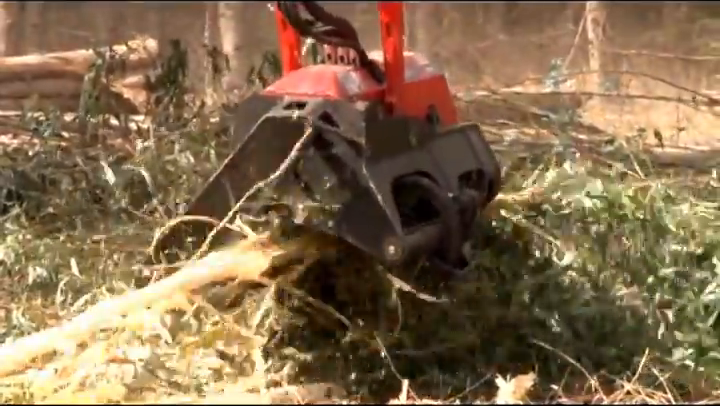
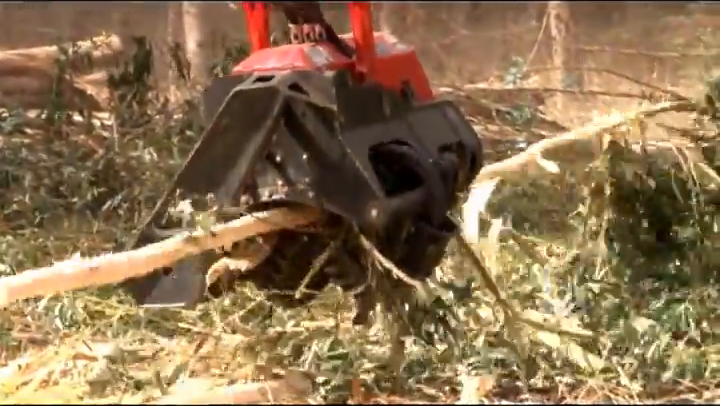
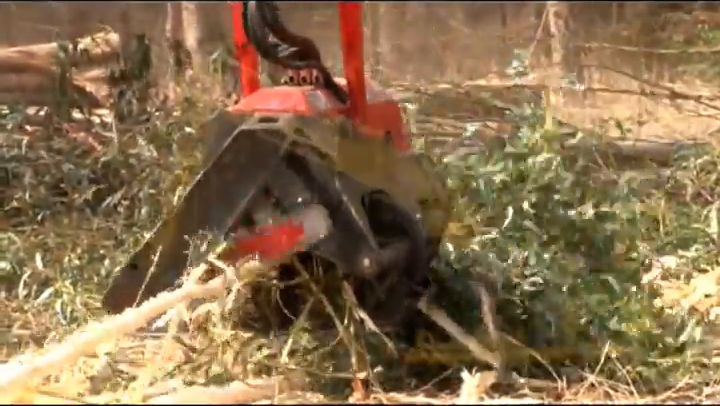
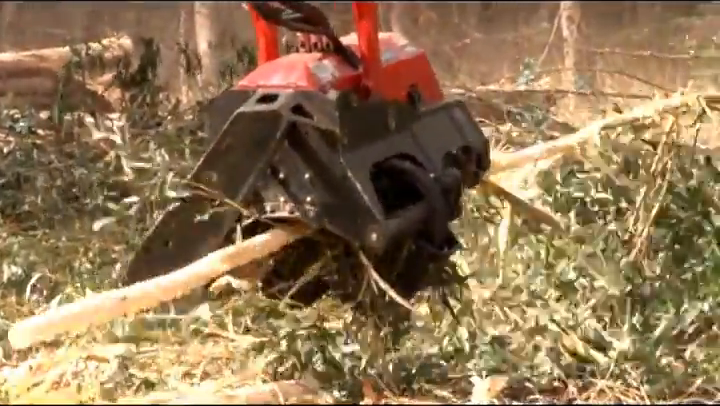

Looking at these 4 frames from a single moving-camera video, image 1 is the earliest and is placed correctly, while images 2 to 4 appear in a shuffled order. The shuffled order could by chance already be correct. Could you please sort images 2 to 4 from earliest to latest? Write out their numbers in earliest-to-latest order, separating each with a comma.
4, 2, 3
